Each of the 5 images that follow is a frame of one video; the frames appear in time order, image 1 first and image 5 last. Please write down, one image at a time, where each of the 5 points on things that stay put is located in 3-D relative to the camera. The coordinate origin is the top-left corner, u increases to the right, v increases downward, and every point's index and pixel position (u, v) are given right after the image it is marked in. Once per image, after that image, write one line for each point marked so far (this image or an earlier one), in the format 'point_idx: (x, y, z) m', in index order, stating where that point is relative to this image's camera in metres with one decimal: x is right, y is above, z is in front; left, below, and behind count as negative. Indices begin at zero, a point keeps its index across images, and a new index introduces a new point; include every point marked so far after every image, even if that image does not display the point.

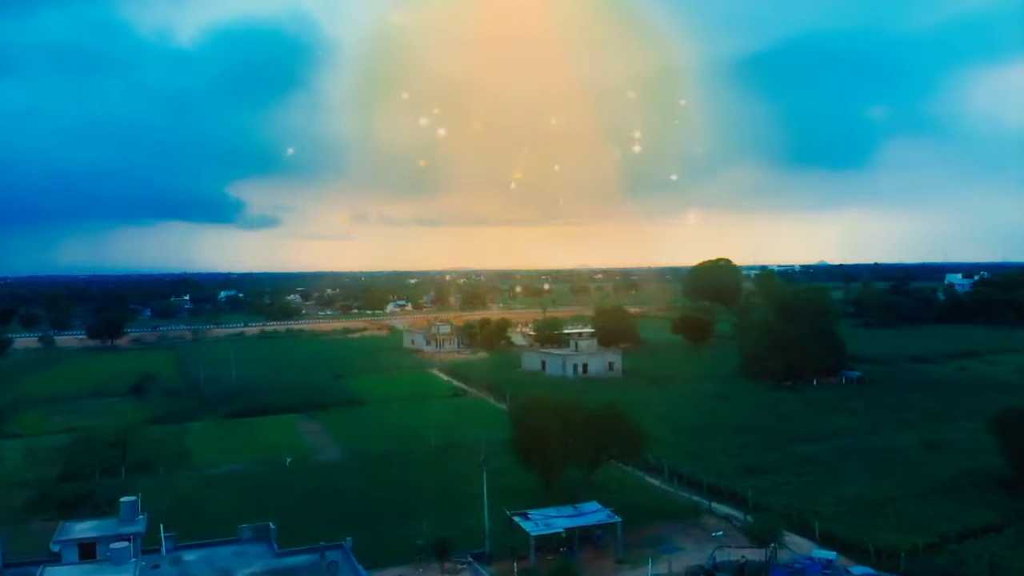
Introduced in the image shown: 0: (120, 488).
0: (-8.6, -4.4, +16.8) m
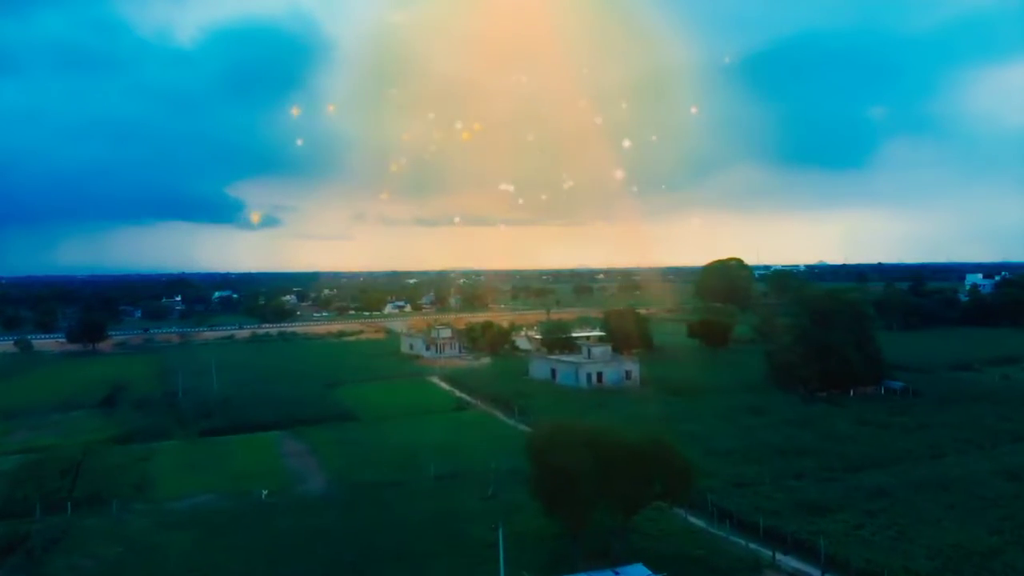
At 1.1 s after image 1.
0: (-8.3, -4.5, +14.2) m
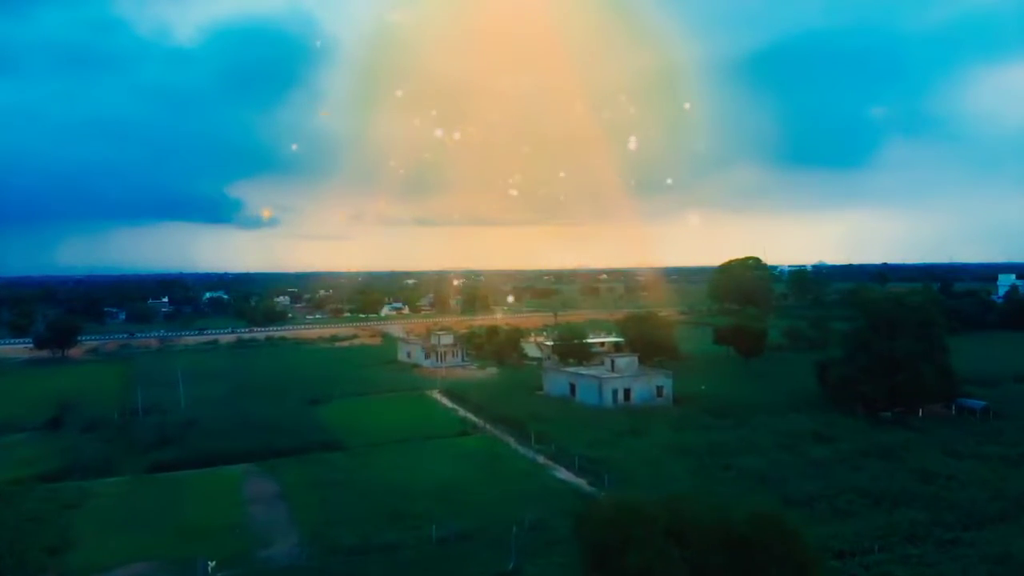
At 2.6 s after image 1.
0: (-7.9, -4.5, +10.4) m
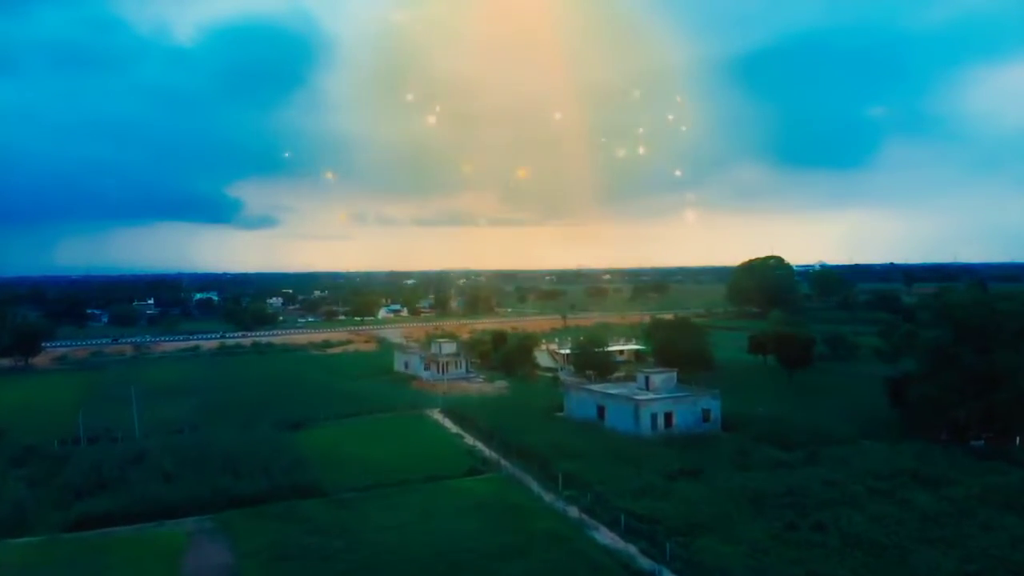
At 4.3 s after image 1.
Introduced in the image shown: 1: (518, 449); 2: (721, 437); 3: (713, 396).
0: (-7.5, -4.6, +6.5) m
1: (+0.1, -3.8, +18.0) m
2: (+5.1, -3.6, +18.9) m
3: (+5.2, -2.8, +19.8) m
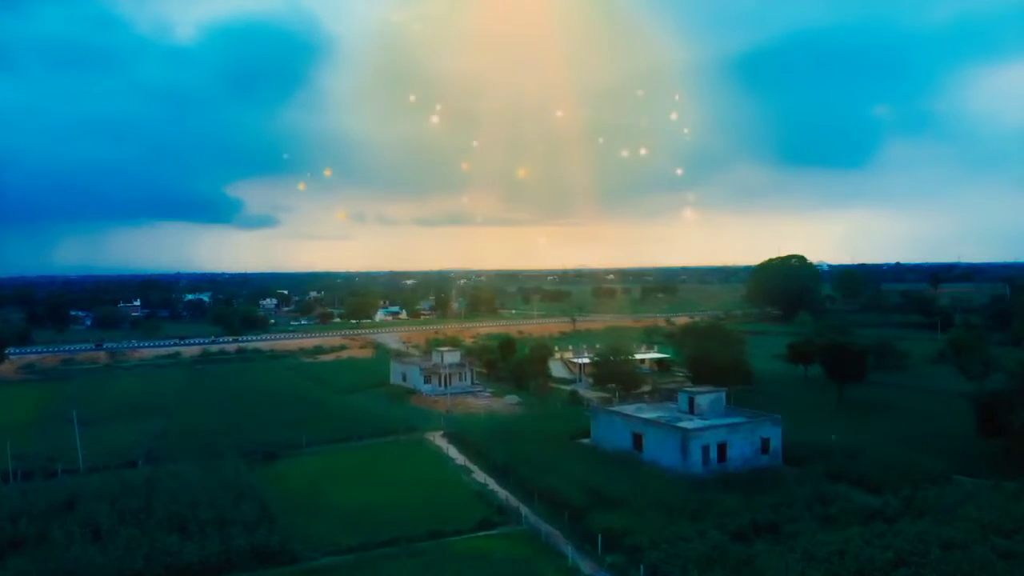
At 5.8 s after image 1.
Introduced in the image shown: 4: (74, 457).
0: (-7.1, -4.7, +3.0) m
1: (+0.5, -3.9, +14.5) m
2: (+5.5, -3.7, +15.4) m
3: (+5.6, -2.9, +16.3) m
4: (-10.2, -3.8, +17.9) m
